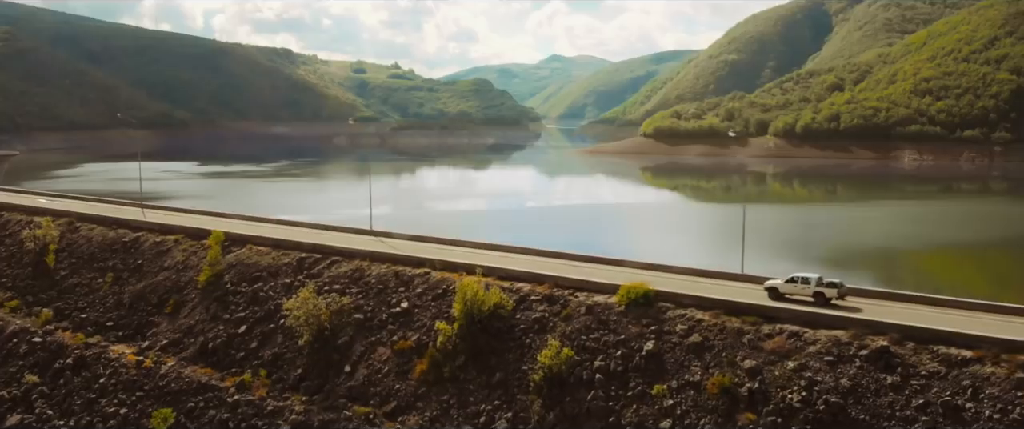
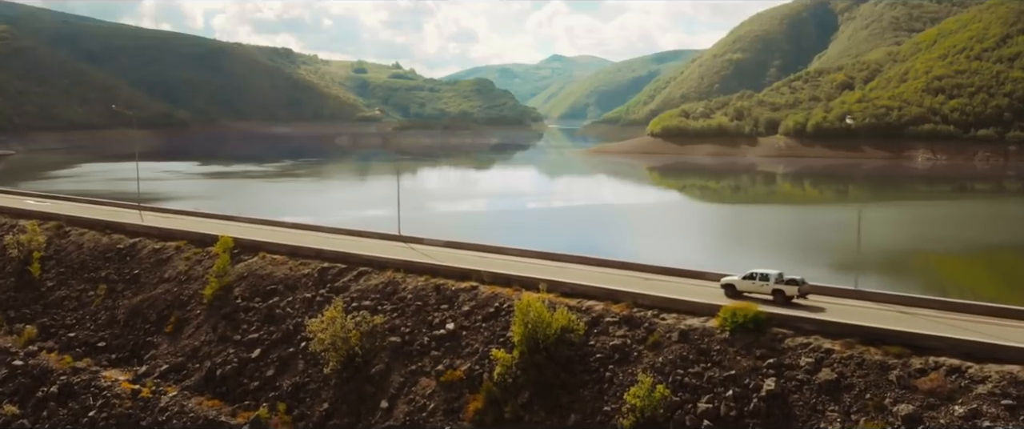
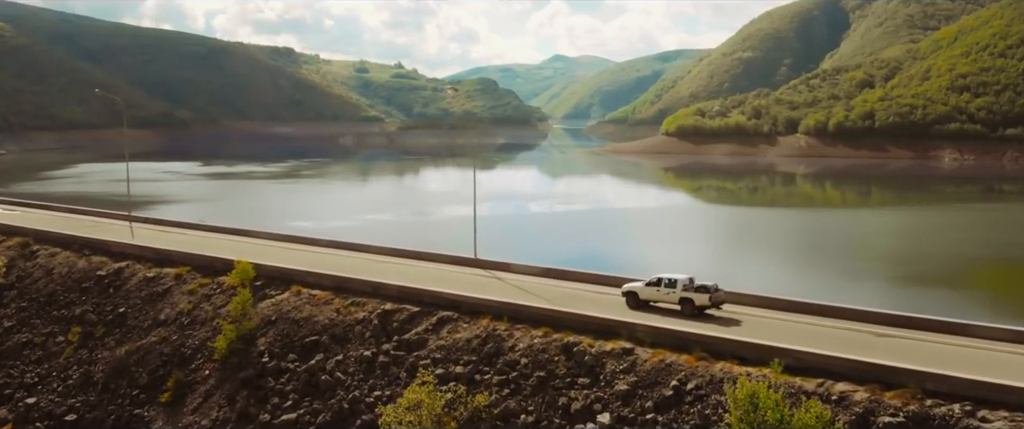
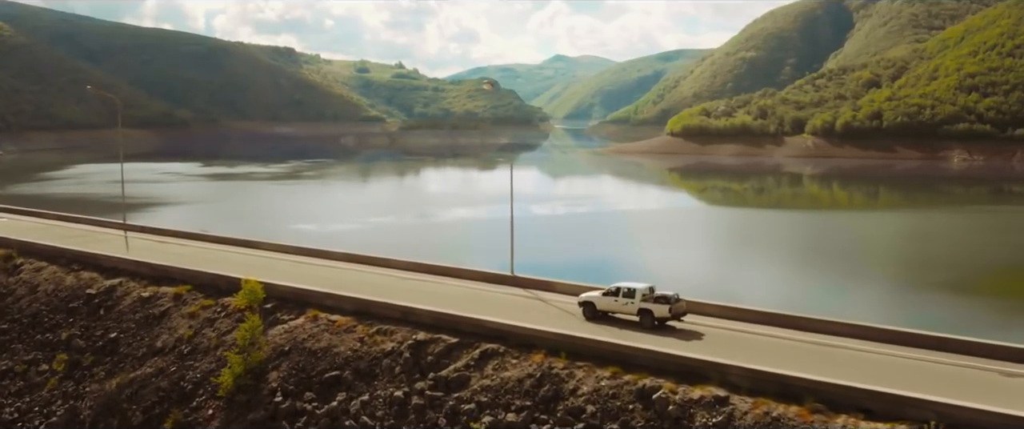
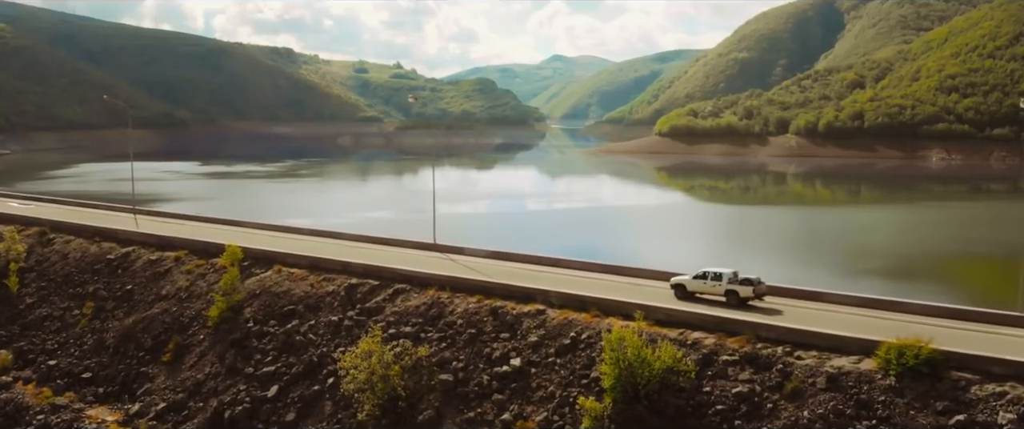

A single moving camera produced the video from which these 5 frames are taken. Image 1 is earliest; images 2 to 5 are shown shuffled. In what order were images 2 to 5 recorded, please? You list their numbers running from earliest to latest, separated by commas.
2, 5, 3, 4
